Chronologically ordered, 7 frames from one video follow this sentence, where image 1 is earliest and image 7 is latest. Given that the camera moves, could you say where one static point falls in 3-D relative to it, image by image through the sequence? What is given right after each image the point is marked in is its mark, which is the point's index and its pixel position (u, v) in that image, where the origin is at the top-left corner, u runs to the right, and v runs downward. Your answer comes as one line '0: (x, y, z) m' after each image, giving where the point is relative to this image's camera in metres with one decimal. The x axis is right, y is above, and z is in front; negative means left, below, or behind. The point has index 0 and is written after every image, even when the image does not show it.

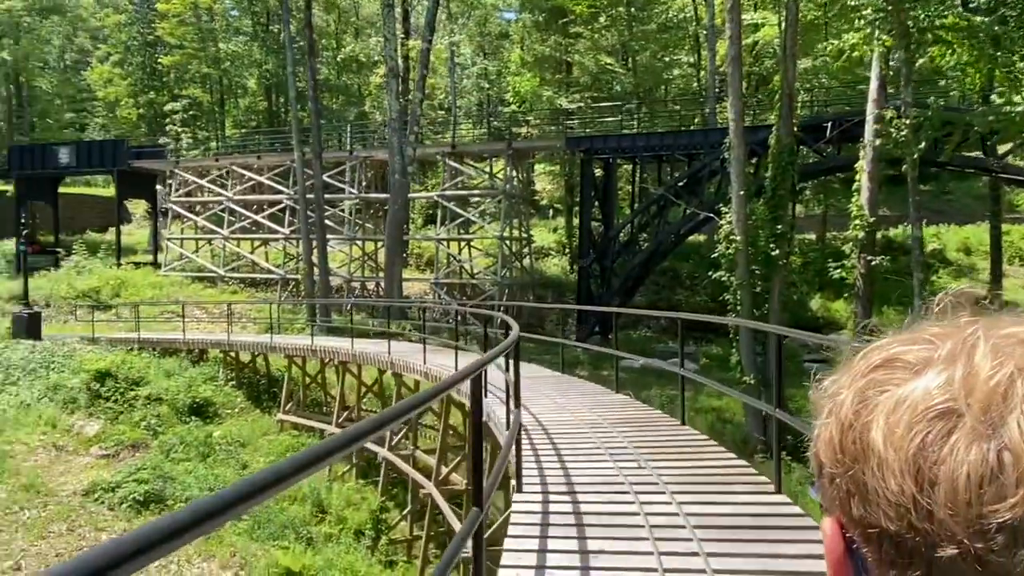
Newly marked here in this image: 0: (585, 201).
0: (+2.2, +2.5, +19.0) m
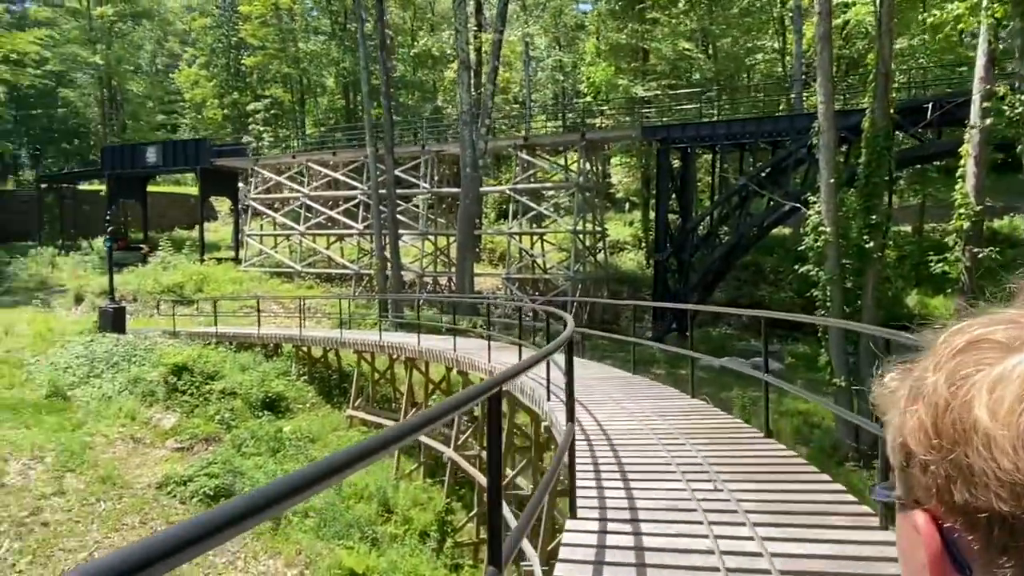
0: (+4.2, +2.6, +18.1) m
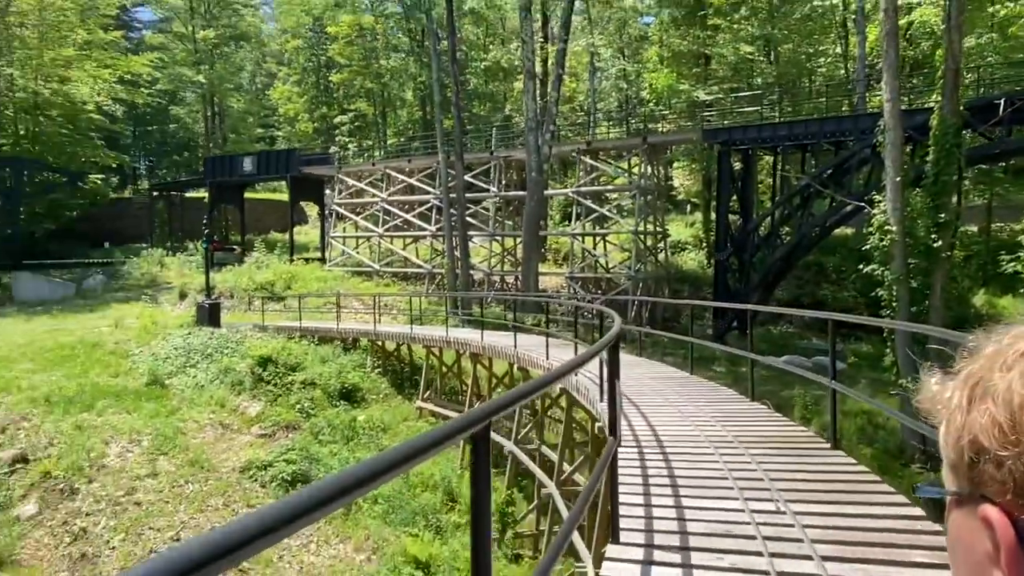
0: (+5.7, +2.6, +18.1) m
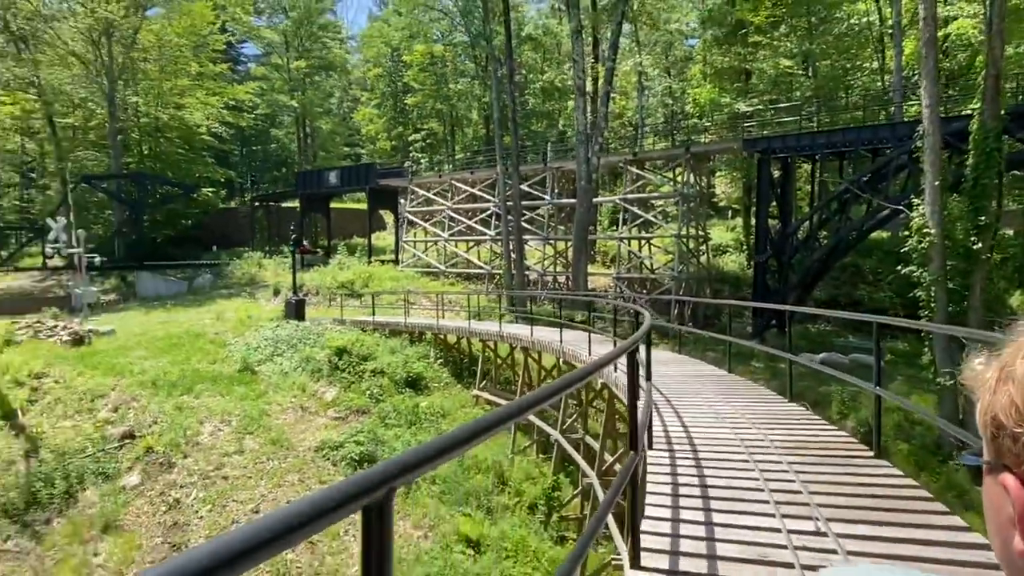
0: (+7.0, +2.5, +18.5) m
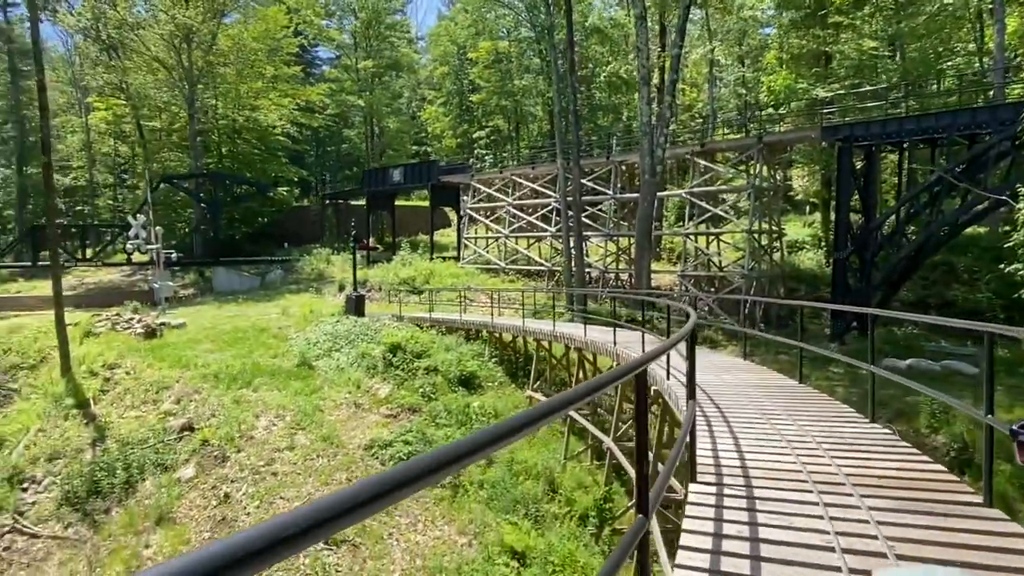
0: (+8.6, +2.5, +17.2) m
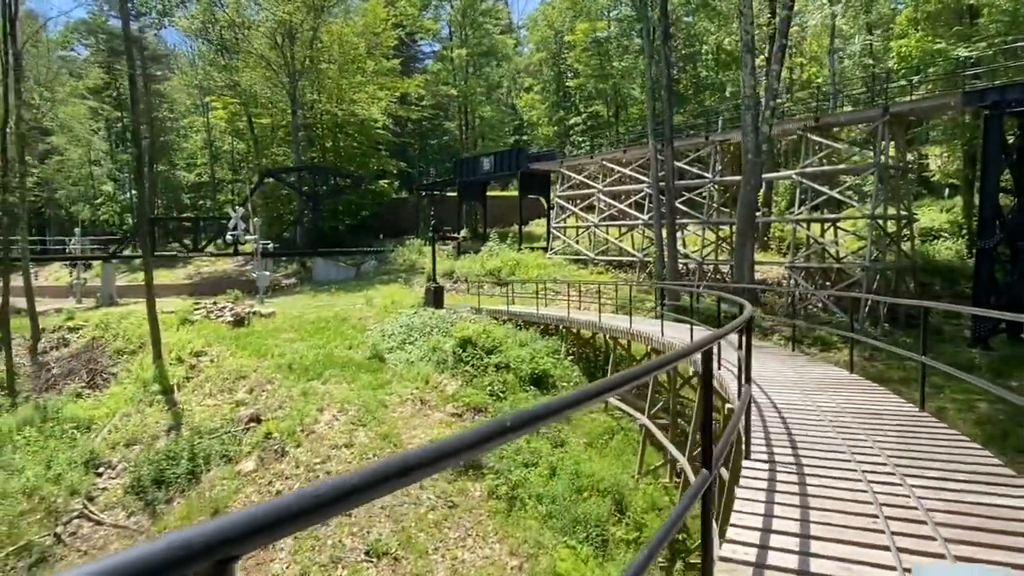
0: (+10.4, +2.6, +14.4) m
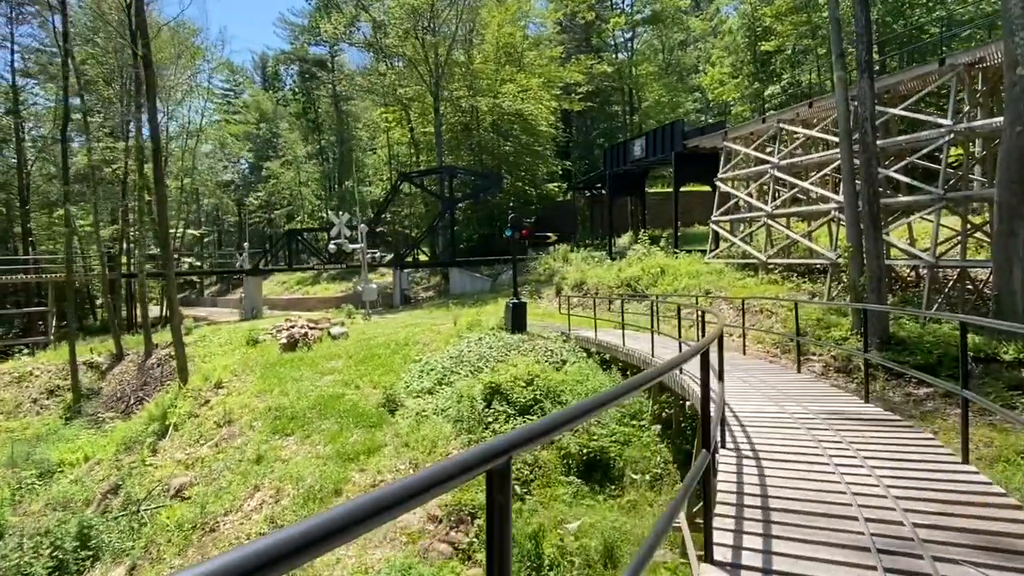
0: (+10.3, +2.4, +5.4) m
